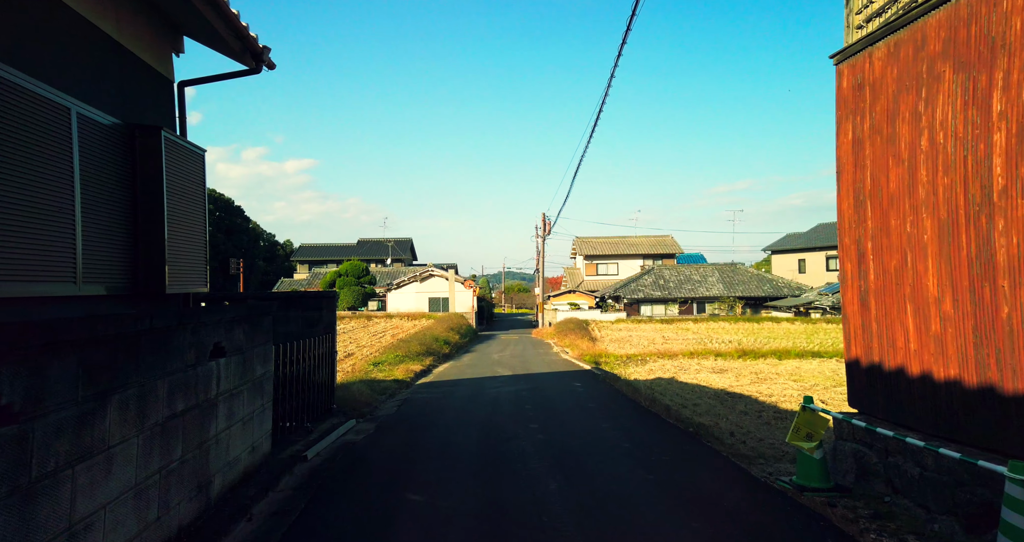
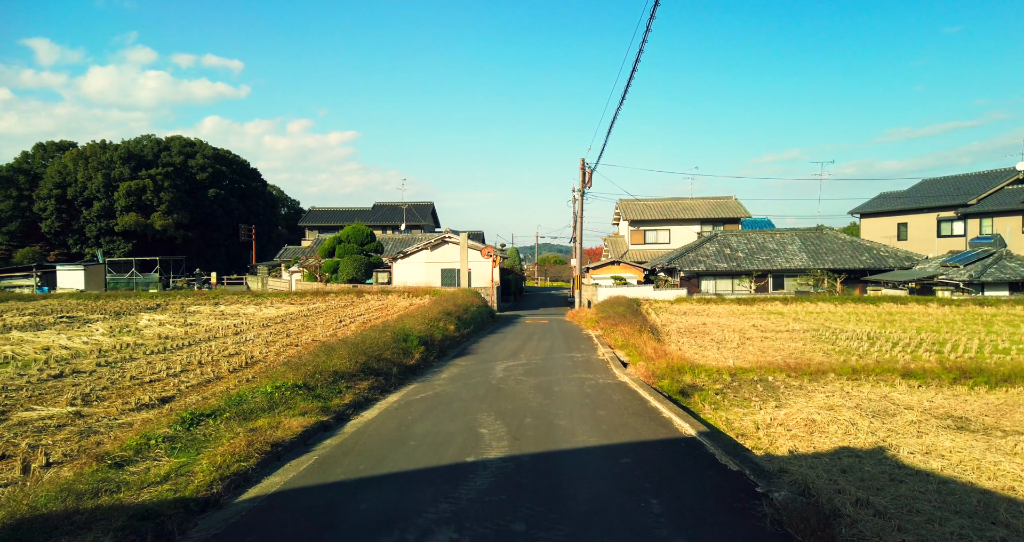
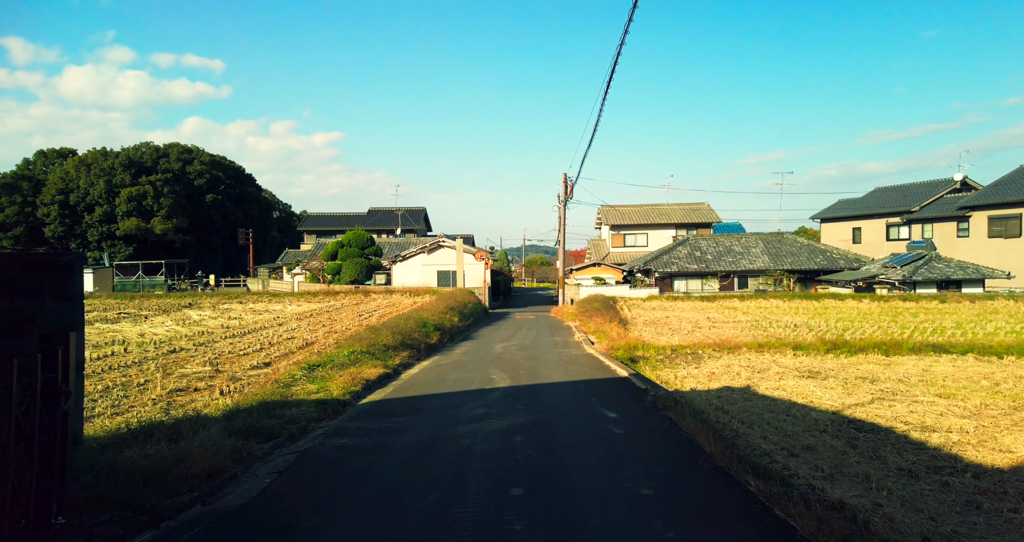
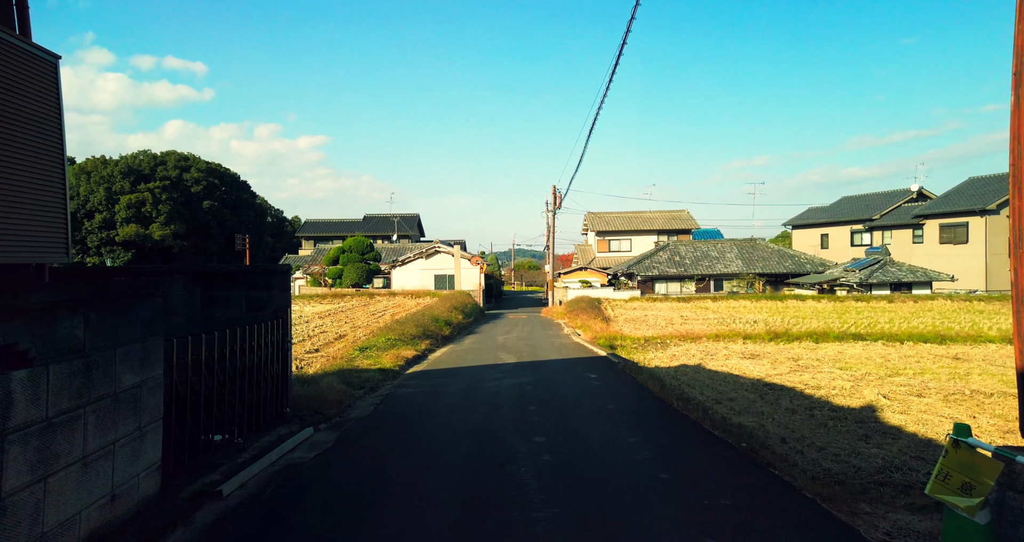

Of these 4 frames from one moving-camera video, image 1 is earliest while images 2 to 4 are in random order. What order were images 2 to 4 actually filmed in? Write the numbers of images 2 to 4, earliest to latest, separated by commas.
4, 3, 2
